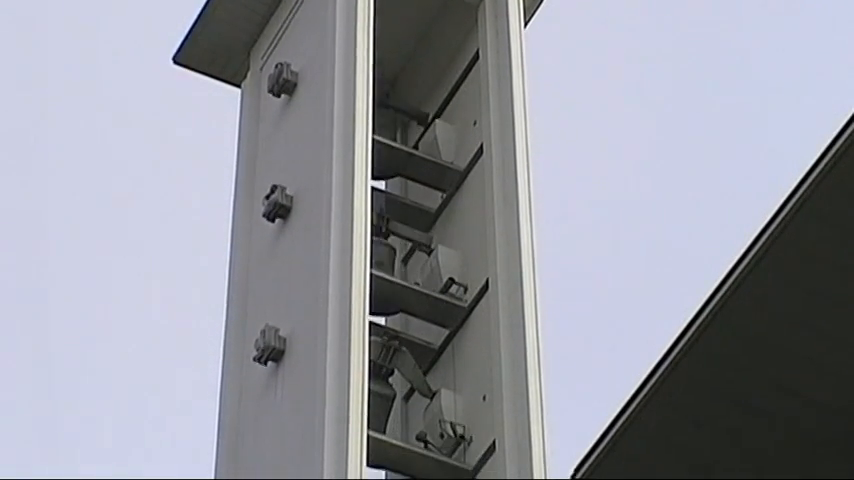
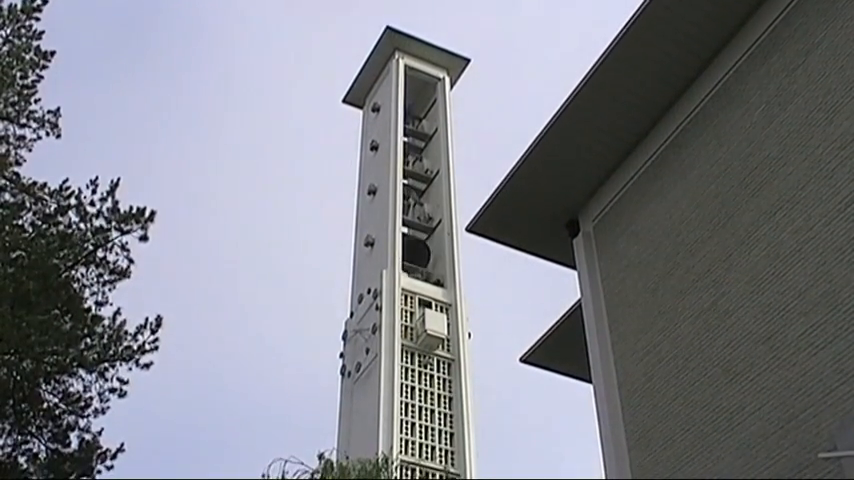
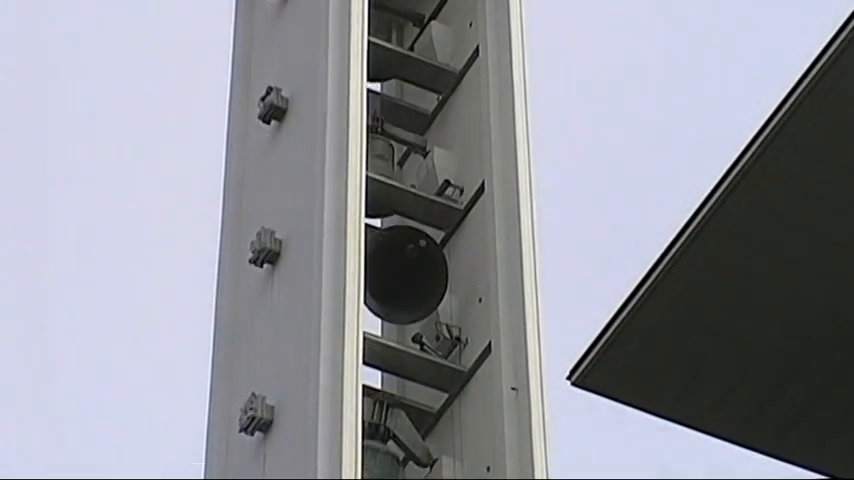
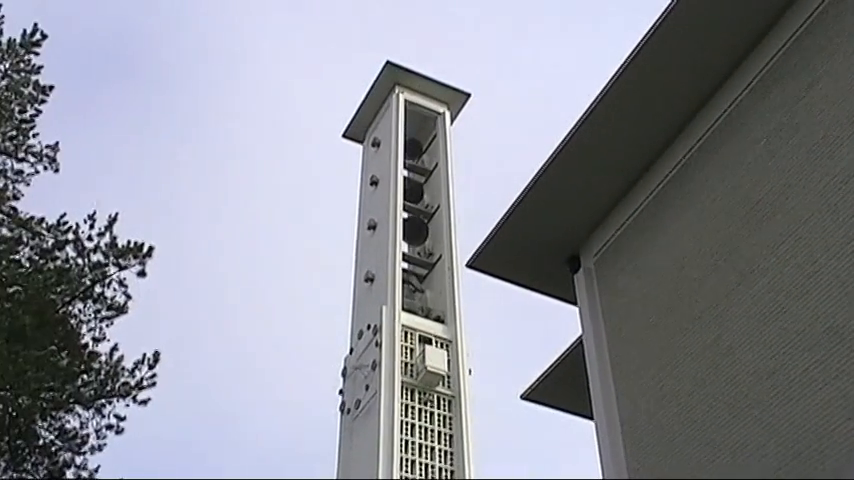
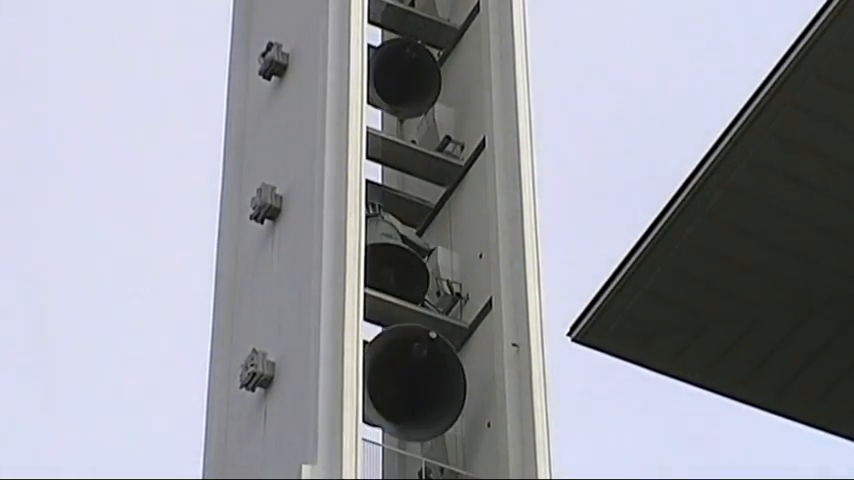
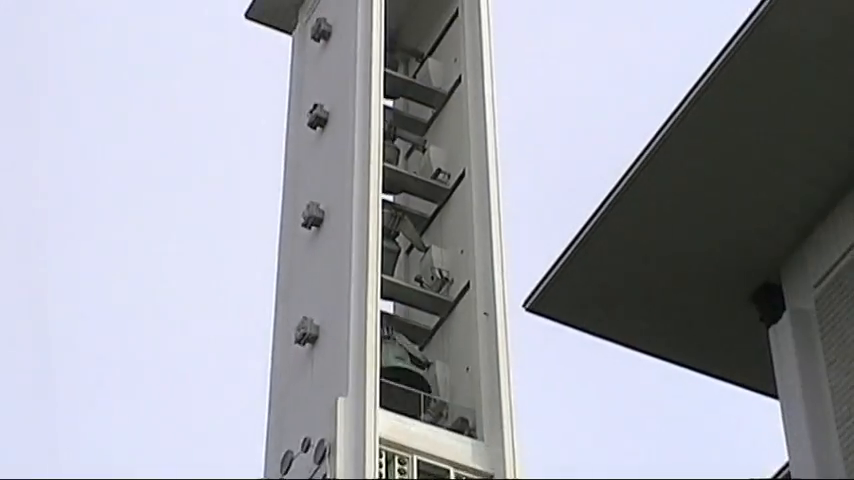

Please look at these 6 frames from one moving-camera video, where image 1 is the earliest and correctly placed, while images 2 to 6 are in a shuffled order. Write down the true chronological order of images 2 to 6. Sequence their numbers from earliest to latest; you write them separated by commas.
3, 5, 6, 4, 2
